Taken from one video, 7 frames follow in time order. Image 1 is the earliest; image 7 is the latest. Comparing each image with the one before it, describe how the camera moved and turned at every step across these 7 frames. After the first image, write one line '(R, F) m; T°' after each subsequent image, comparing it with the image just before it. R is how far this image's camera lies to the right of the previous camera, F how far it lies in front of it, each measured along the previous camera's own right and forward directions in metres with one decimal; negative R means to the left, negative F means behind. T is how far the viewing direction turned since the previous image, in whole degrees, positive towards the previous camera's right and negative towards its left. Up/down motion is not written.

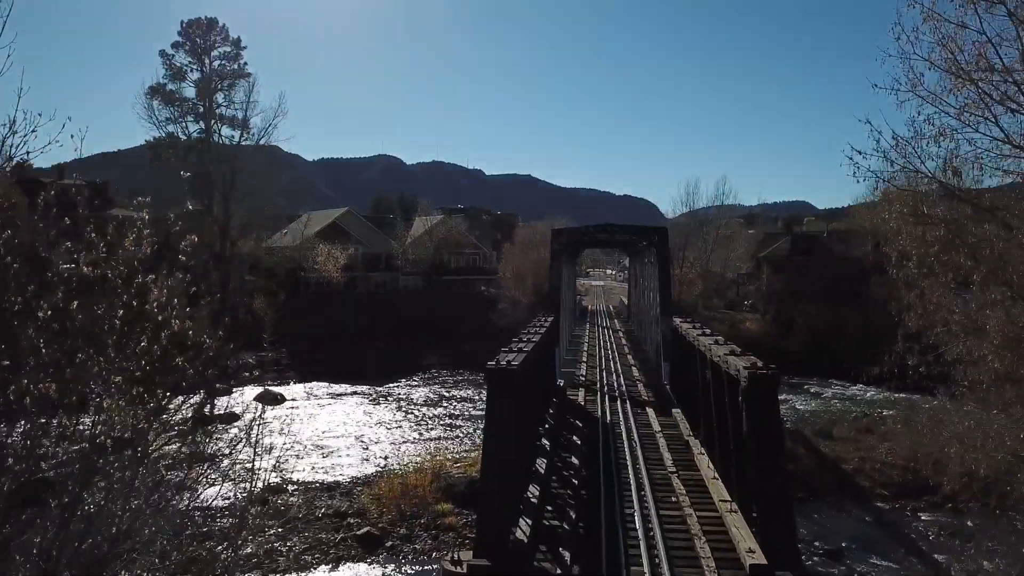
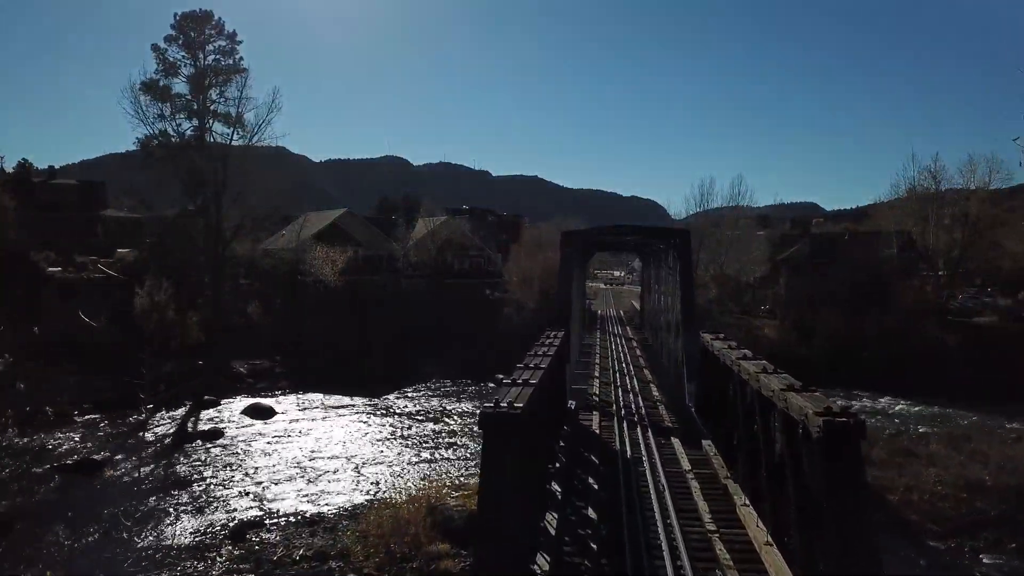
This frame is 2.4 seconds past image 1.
(0.0, +1.8) m; -1°
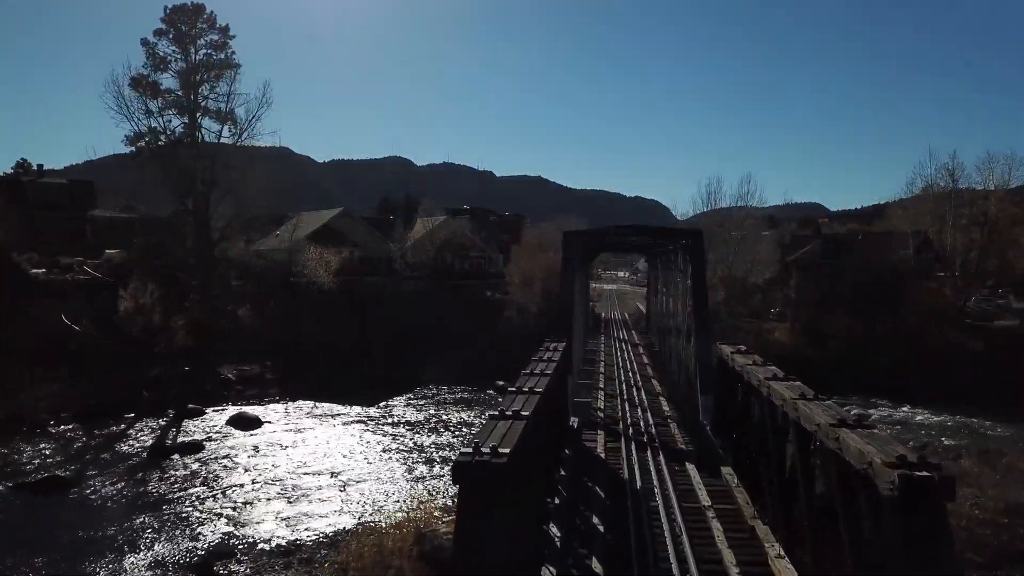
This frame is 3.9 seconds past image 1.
(+0.1, +1.3) m; 0°
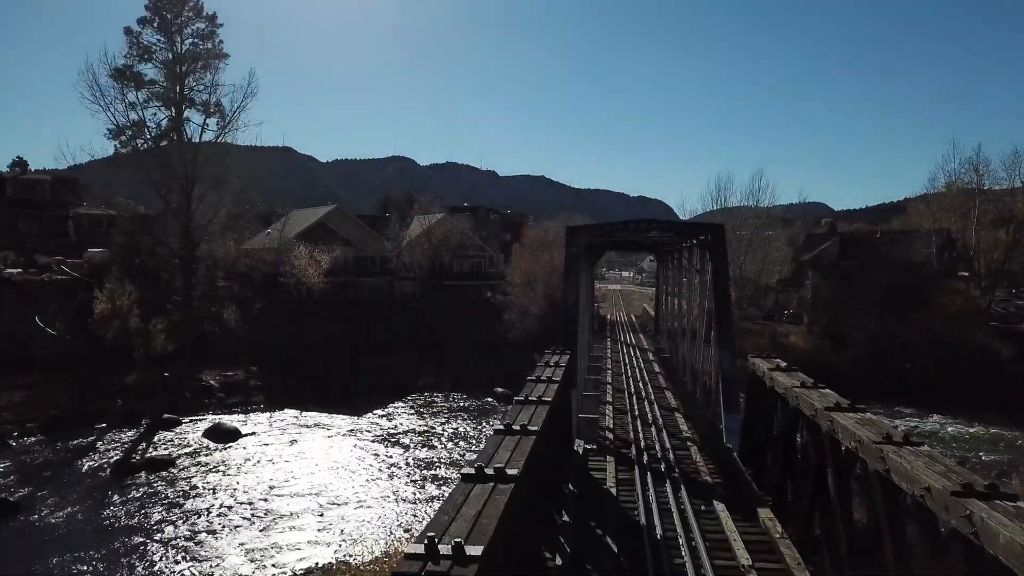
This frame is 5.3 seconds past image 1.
(+0.1, +1.8) m; 0°
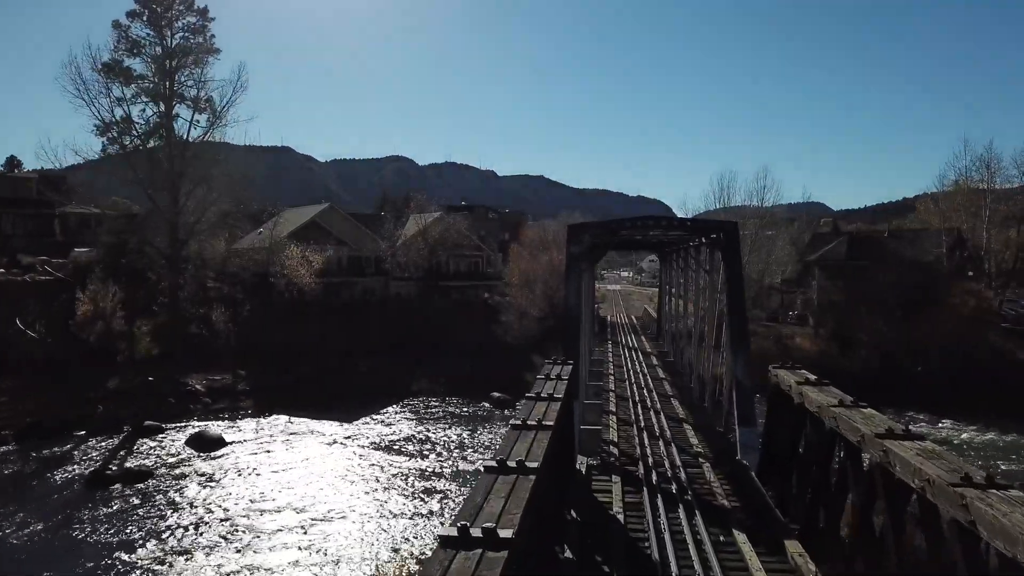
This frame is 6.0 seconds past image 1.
(0.0, +1.0) m; 0°
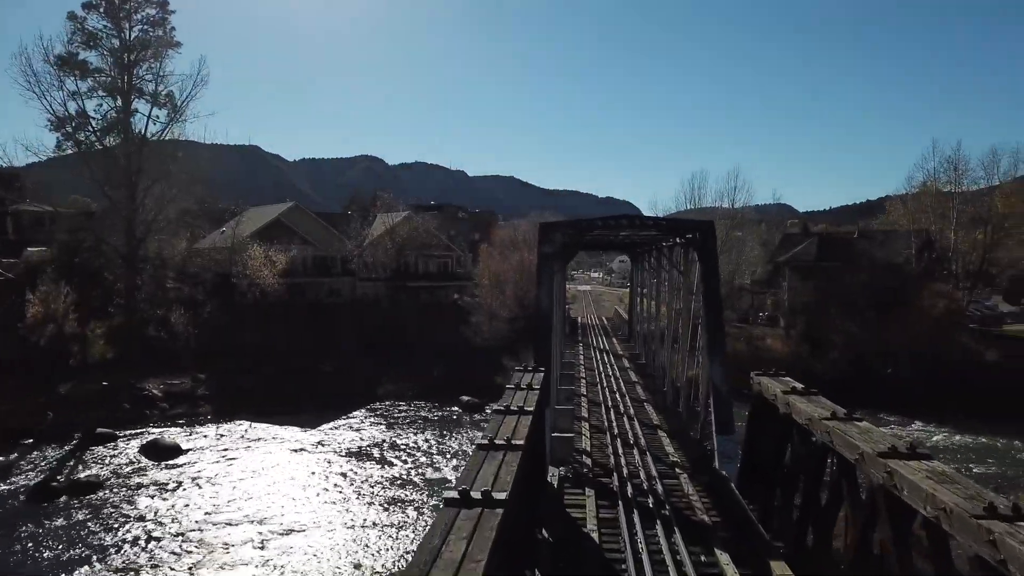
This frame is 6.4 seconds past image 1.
(0.0, +0.6) m; +2°
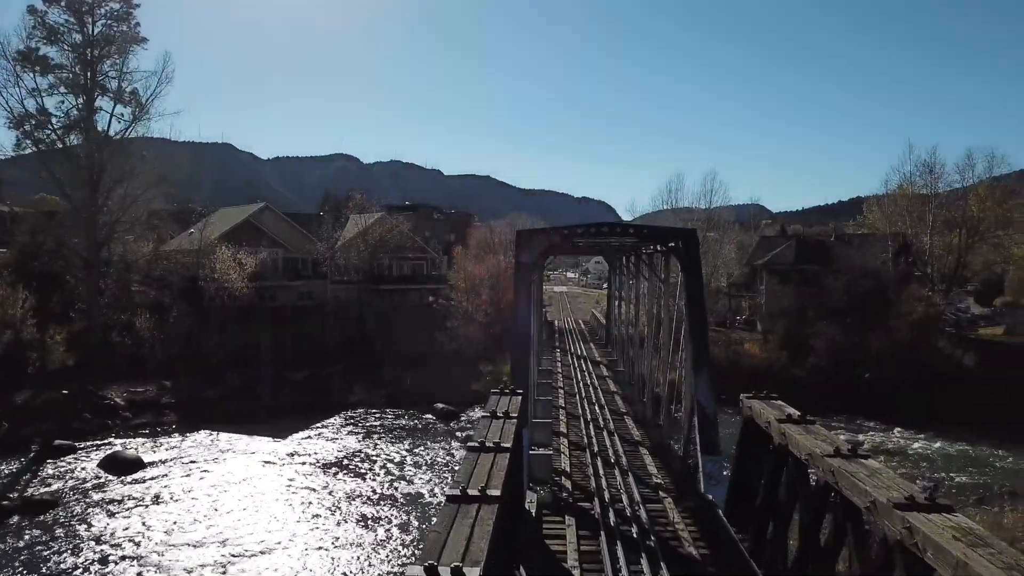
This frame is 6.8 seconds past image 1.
(0.0, +0.6) m; +2°
